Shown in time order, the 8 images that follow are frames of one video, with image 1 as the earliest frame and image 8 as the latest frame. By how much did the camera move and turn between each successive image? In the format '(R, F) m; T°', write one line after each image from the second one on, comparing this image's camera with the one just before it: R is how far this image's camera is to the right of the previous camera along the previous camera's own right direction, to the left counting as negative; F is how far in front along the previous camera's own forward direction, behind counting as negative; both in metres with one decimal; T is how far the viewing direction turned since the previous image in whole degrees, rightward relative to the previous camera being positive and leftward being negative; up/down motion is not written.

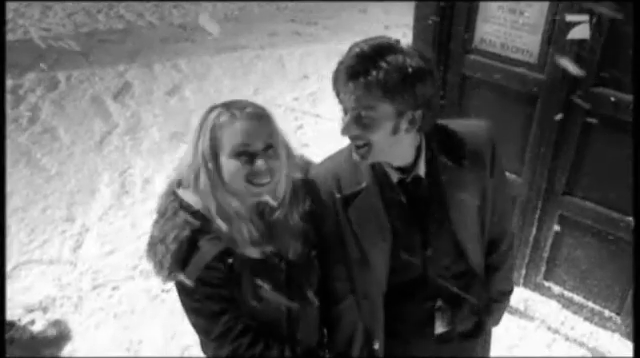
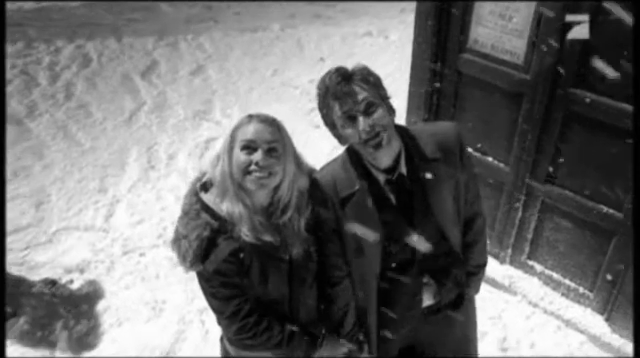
(+0.1, -0.4) m; -2°
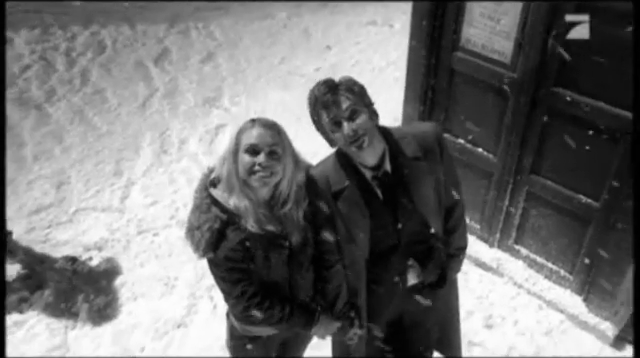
(+0.1, -0.3) m; -1°
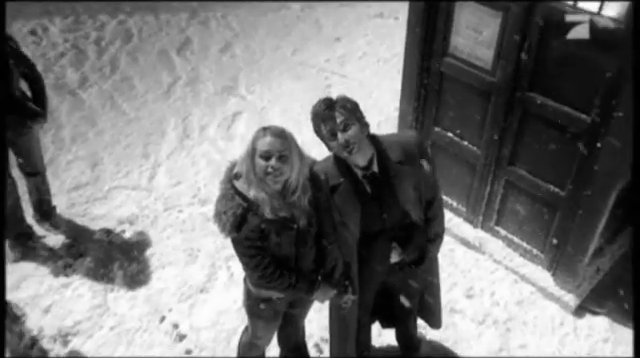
(+0.1, -0.6) m; -1°
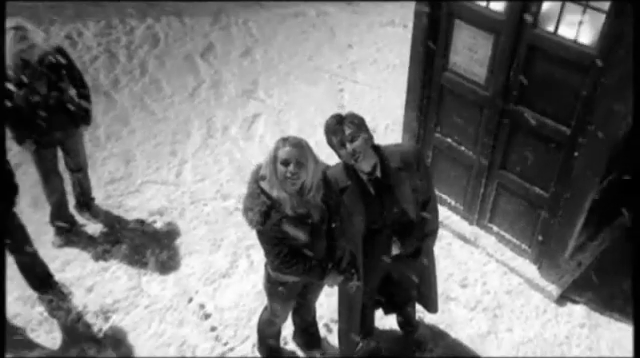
(0.0, -0.6) m; -1°
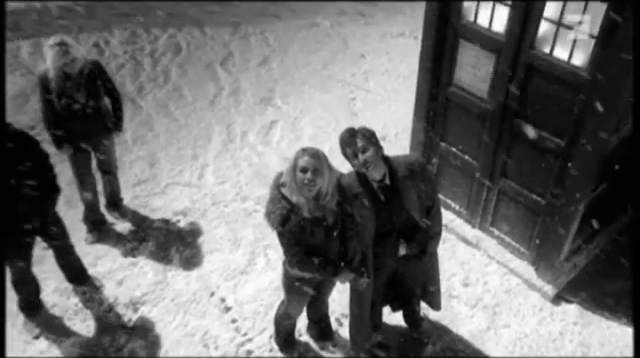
(0.0, -0.4) m; -1°
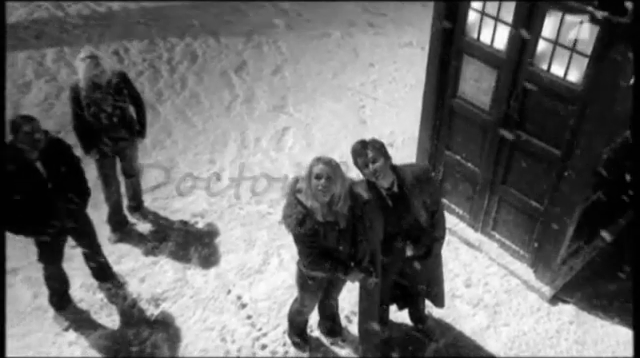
(-0.1, -0.3) m; -1°
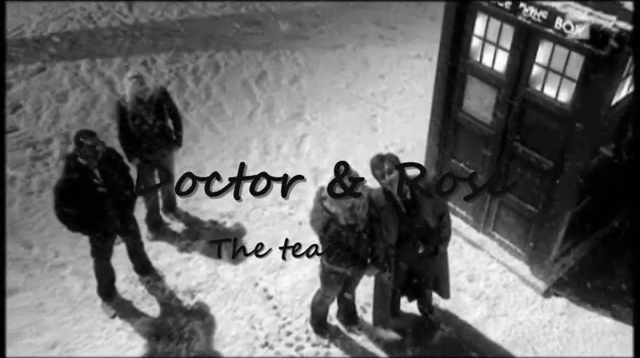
(-0.2, -0.7) m; 0°
